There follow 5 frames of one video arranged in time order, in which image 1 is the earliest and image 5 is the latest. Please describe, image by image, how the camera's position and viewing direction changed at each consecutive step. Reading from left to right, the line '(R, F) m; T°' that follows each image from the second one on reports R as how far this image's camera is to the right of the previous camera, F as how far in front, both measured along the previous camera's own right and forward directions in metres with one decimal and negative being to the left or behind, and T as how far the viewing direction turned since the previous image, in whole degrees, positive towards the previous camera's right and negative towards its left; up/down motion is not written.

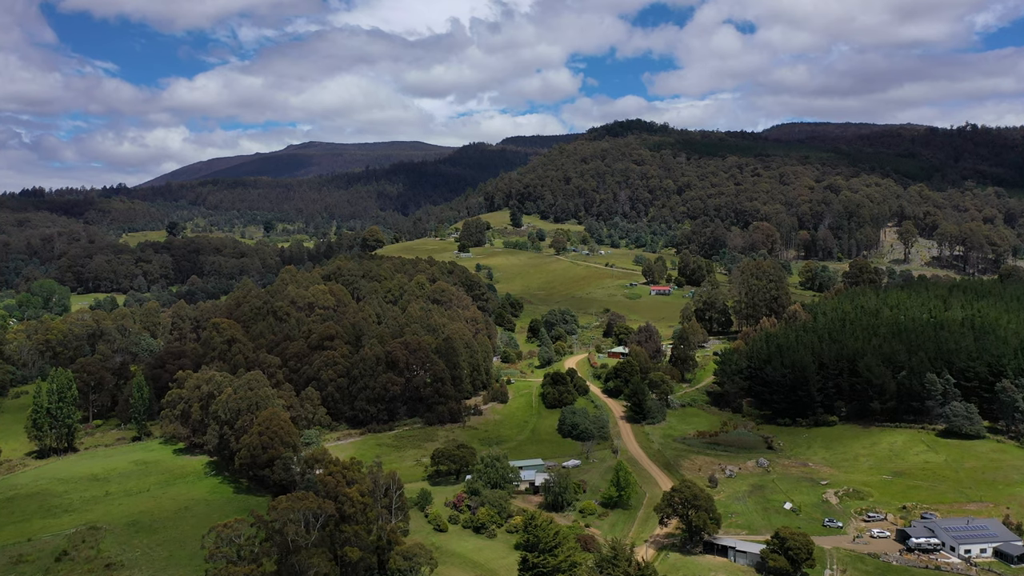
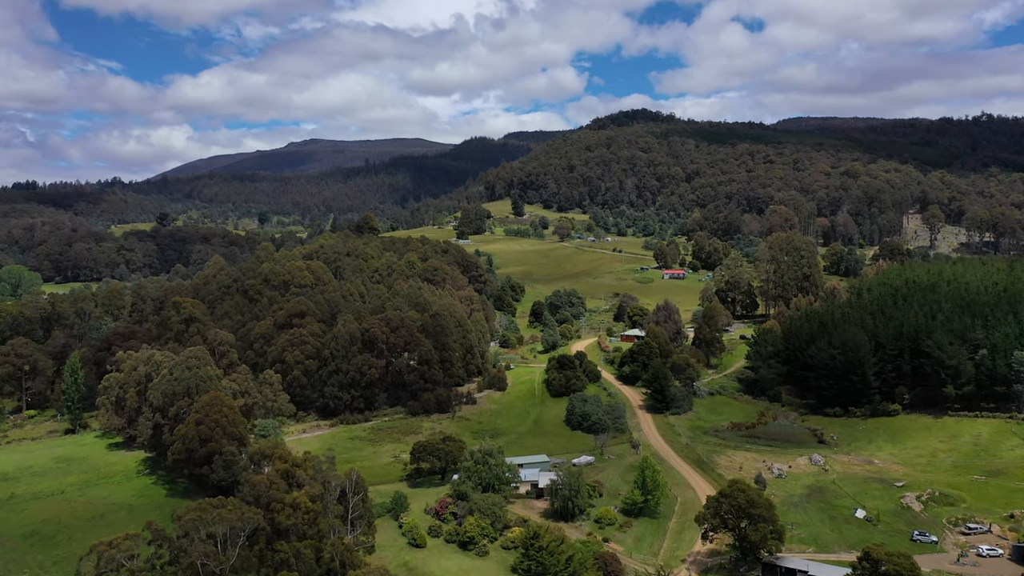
(+0.3, +13.0) m; 0°
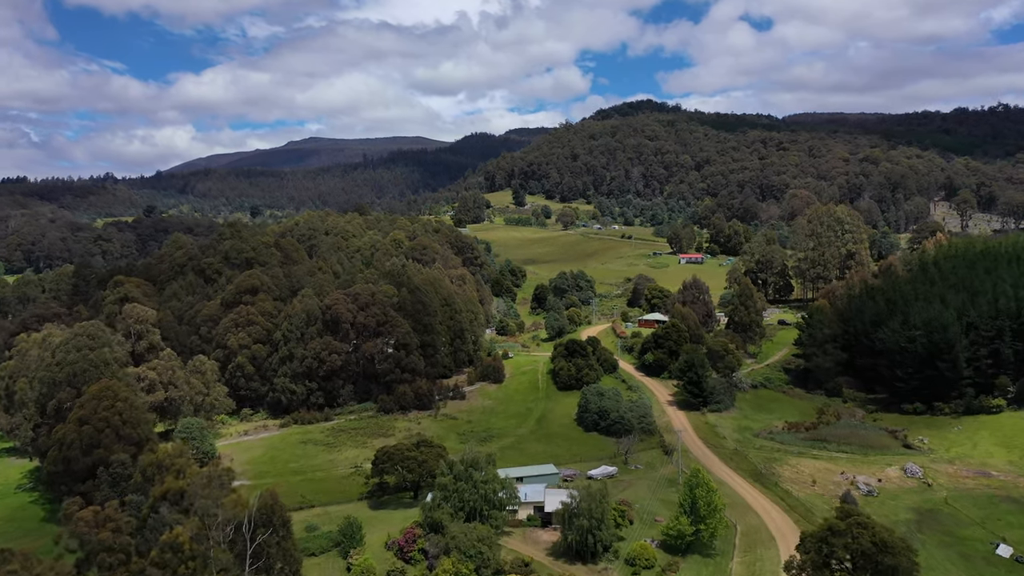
(+0.3, +14.3) m; 0°
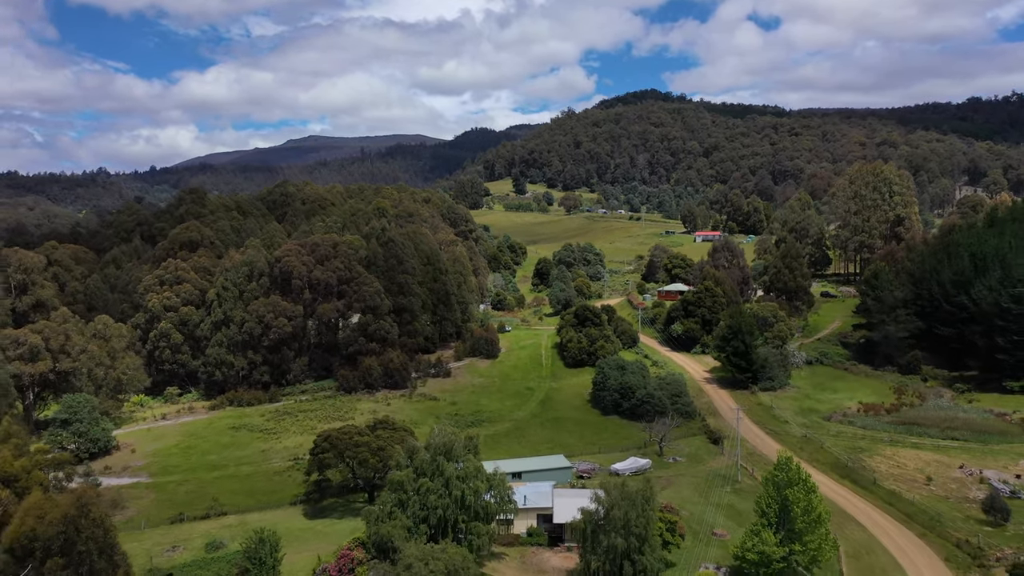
(+0.3, +12.1) m; 0°
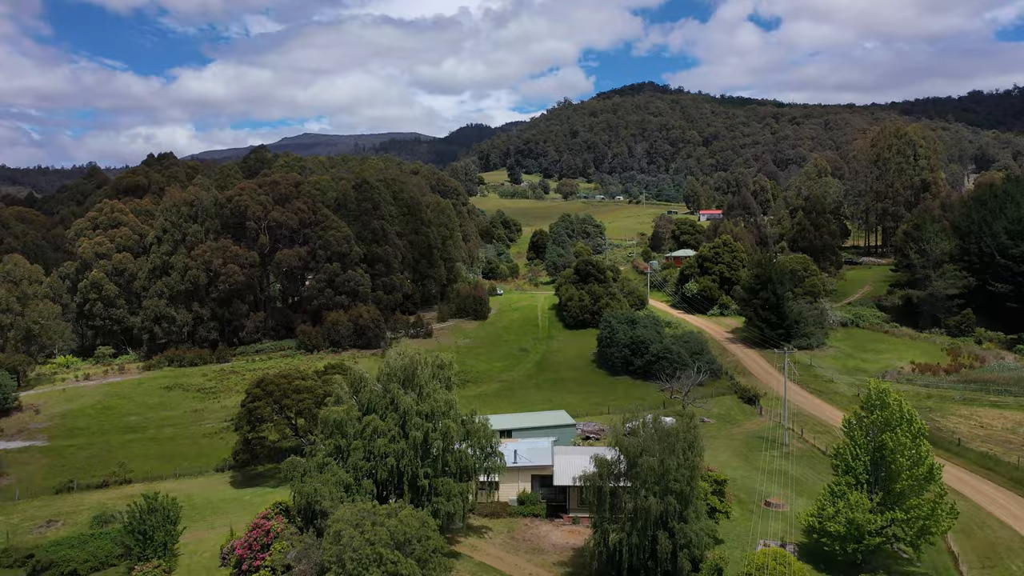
(+0.2, +6.6) m; 0°
